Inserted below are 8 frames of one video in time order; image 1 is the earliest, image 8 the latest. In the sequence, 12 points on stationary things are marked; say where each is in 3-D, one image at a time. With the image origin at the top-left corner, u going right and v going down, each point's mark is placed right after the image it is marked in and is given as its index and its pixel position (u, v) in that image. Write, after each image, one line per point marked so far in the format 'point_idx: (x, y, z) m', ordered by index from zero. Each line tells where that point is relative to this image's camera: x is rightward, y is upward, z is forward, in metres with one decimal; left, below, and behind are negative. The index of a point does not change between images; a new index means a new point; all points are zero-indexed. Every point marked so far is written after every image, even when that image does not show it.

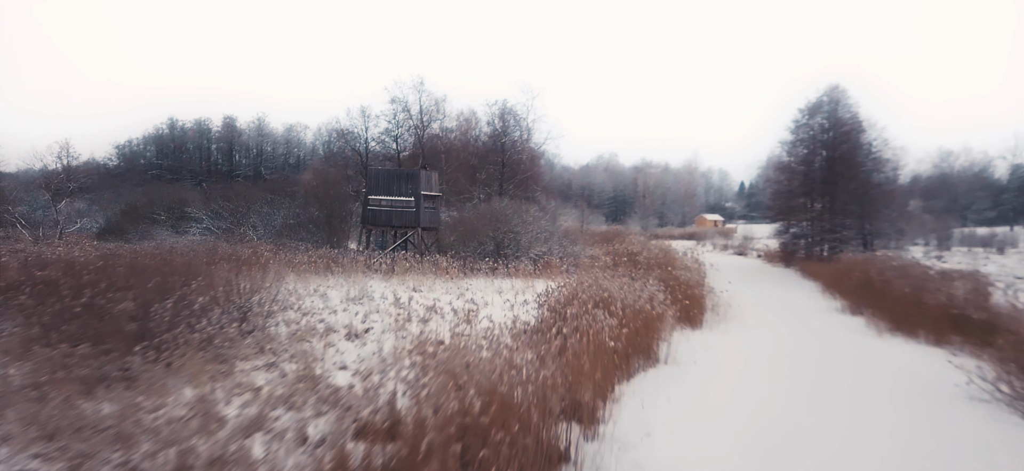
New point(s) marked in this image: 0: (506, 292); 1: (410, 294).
0: (-0.2, -1.8, +14.9) m
1: (-2.8, -1.7, +13.5) m
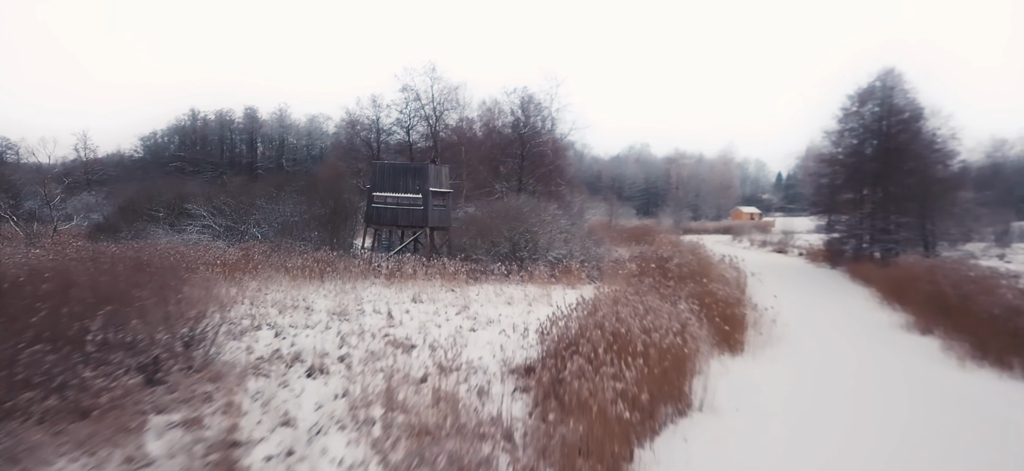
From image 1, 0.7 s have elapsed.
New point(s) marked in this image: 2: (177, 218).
0: (+0.1, -1.9, +13.2) m
1: (-2.6, -1.8, +12.0) m
2: (-12.8, +0.6, +18.7) m
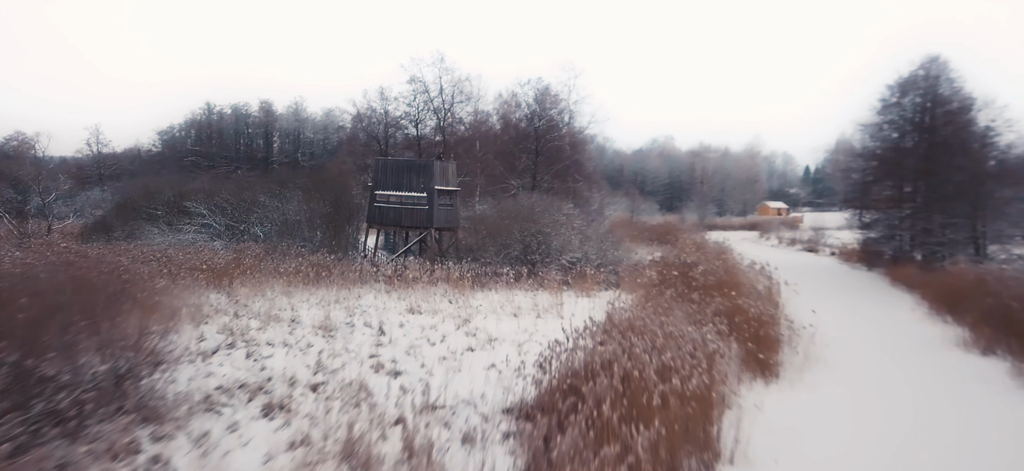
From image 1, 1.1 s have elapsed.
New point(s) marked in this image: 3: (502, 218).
0: (+0.2, -2.1, +12.0) m
1: (-2.5, -2.0, +10.9) m
2: (-12.4, +0.7, +18.0) m
3: (-0.4, +0.7, +19.7) m
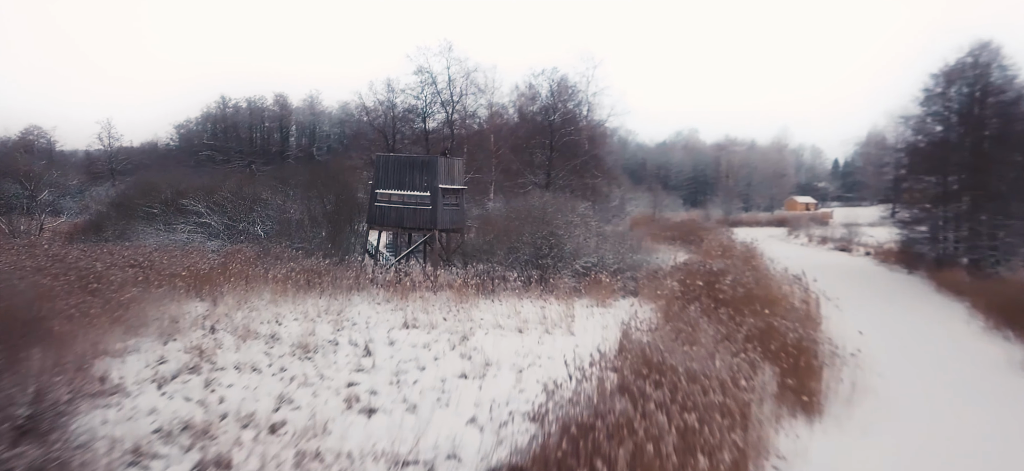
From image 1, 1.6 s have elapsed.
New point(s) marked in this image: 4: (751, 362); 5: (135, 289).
0: (+0.3, -2.2, +10.8) m
1: (-2.5, -2.1, +9.8) m
2: (-12.1, +0.7, +17.3) m
3: (0.0, +0.6, +18.4) m
4: (+4.1, -2.2, +8.4) m
5: (-8.0, -1.1, +10.3) m
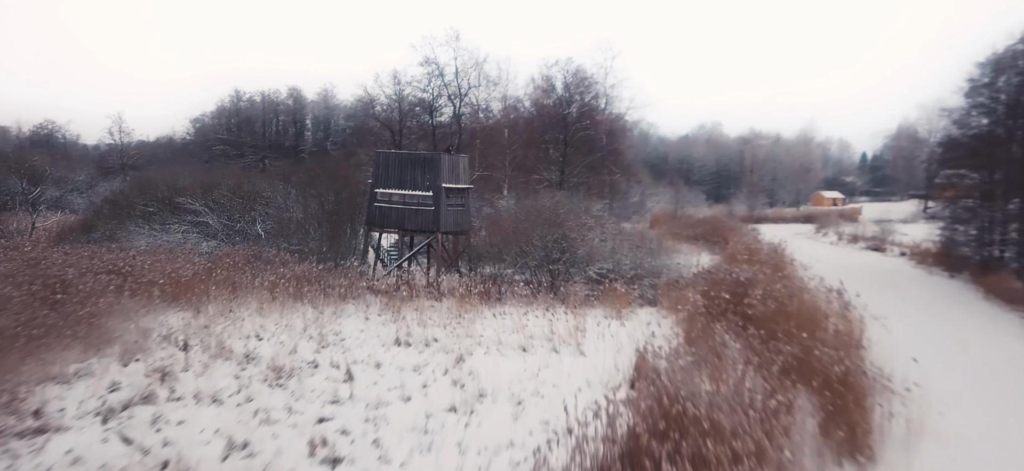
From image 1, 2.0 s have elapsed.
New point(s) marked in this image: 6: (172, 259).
0: (+0.3, -2.4, +9.7) m
1: (-2.5, -2.3, +8.8) m
2: (-11.7, +0.7, +16.6) m
3: (+0.3, +0.6, +17.3) m
4: (+4.1, -2.4, +7.1) m
5: (-8.0, -1.2, +9.5) m
6: (-8.9, -0.6, +12.7) m
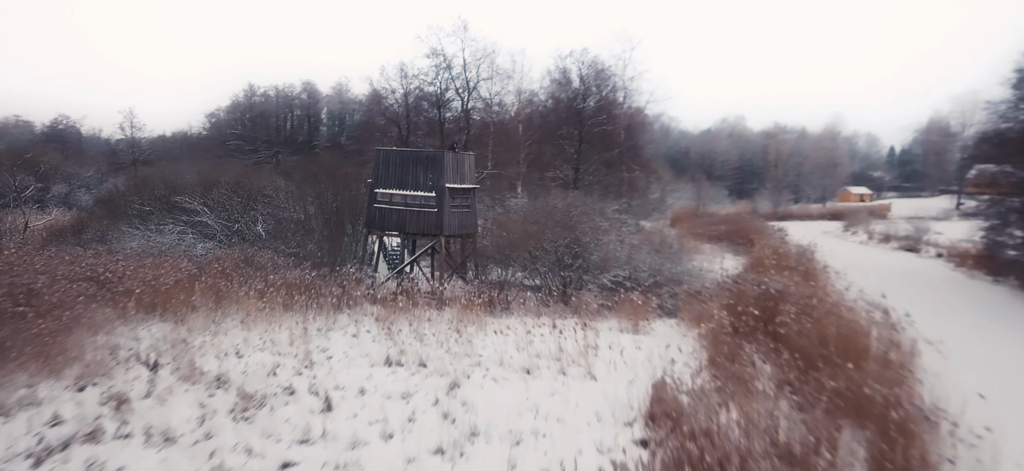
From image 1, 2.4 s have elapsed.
0: (+0.4, -2.6, +8.7) m
1: (-2.5, -2.5, +7.9) m
2: (-11.4, +0.7, +16.0) m
3: (+0.7, +0.5, +16.2) m
4: (+4.0, -2.7, +6.0) m
5: (-7.9, -1.4, +8.8) m
6: (-8.8, -0.7, +12.0) m
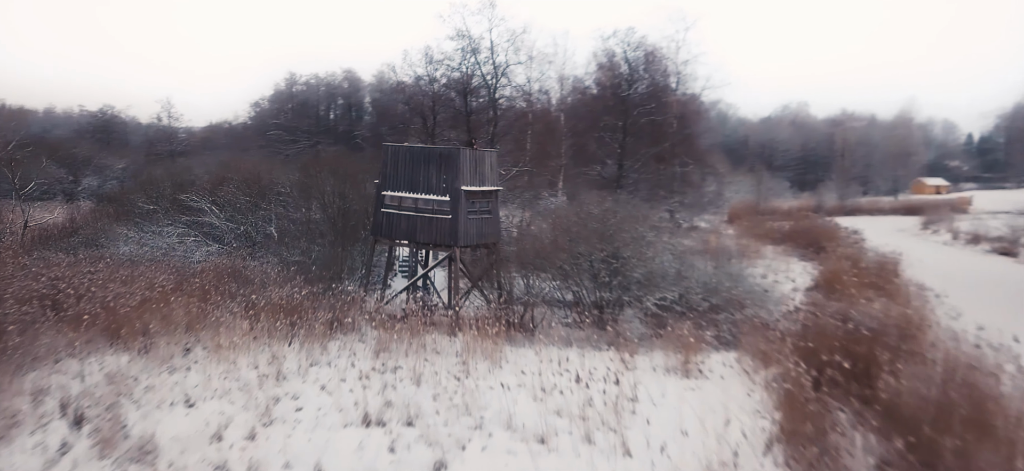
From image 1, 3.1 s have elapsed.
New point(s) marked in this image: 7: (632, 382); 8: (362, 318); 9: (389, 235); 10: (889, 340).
0: (+0.4, -3.1, +6.6) m
1: (-2.5, -2.9, +6.1) m
2: (-10.5, +0.7, +14.9) m
3: (+1.5, +0.2, +14.0) m
4: (+3.8, -3.2, +3.6) m
5: (-7.8, -1.6, +7.5) m
6: (-8.3, -0.9, +10.7) m
7: (+2.2, -2.7, +9.0) m
8: (-3.4, -1.8, +10.7) m
9: (-3.1, 0.0, +12.6) m
10: (+7.7, -2.0, +9.8) m
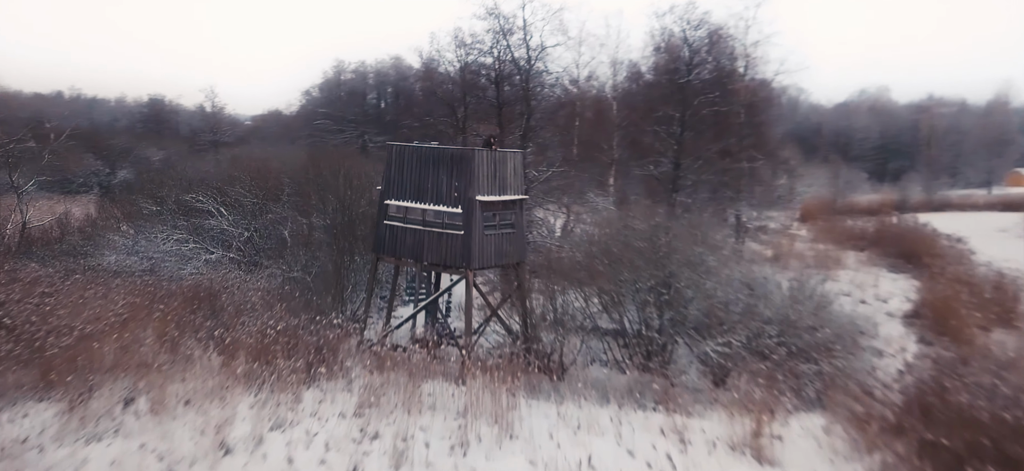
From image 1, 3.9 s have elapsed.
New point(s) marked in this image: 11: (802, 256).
0: (+0.3, -3.7, +4.5) m
1: (-2.7, -3.4, +4.2) m
2: (-9.6, +0.5, +13.8) m
3: (+2.2, -0.3, +11.6) m
4: (+3.3, -4.0, +1.1) m
5: (-7.8, -2.0, +6.2) m
6: (-7.9, -1.2, +9.4) m
7: (+2.3, -3.3, +6.6) m
8: (-3.0, -2.2, +8.9) m
9: (-2.6, -0.3, +10.7) m
10: (+7.8, -2.7, +6.8) m
11: (+9.8, -0.7, +16.4) m
